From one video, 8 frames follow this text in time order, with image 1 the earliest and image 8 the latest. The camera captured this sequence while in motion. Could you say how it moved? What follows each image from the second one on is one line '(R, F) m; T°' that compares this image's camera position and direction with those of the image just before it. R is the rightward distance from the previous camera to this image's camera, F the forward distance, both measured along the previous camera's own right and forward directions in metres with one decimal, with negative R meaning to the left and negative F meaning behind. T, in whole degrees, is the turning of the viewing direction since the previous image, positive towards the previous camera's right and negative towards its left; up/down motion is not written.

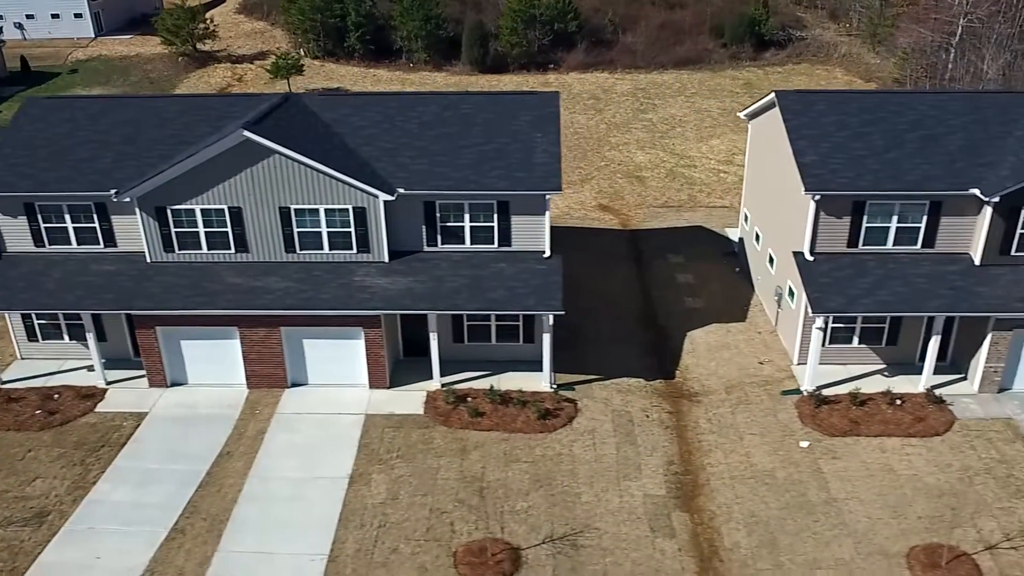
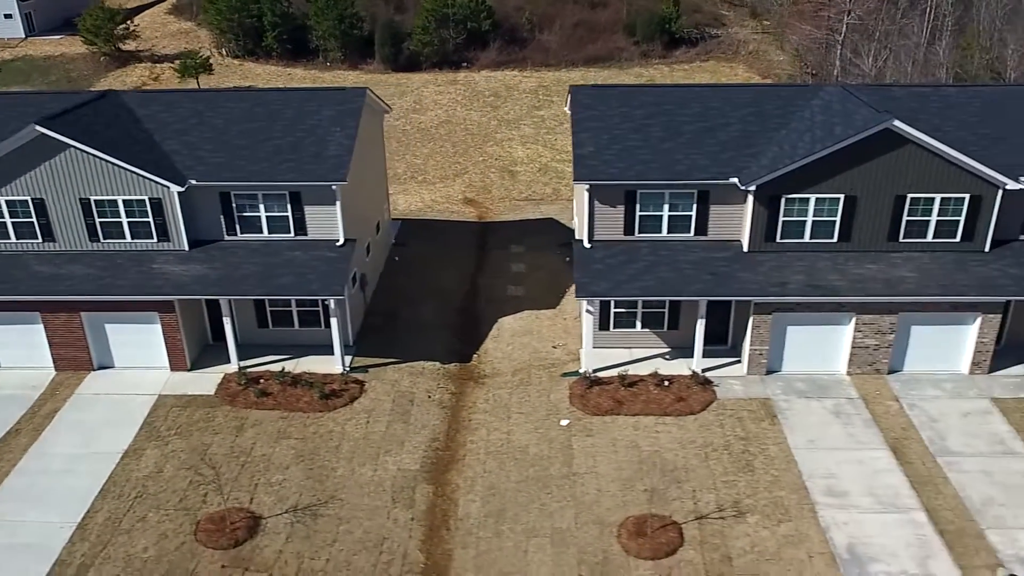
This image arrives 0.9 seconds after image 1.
(+5.2, -0.9) m; -1°
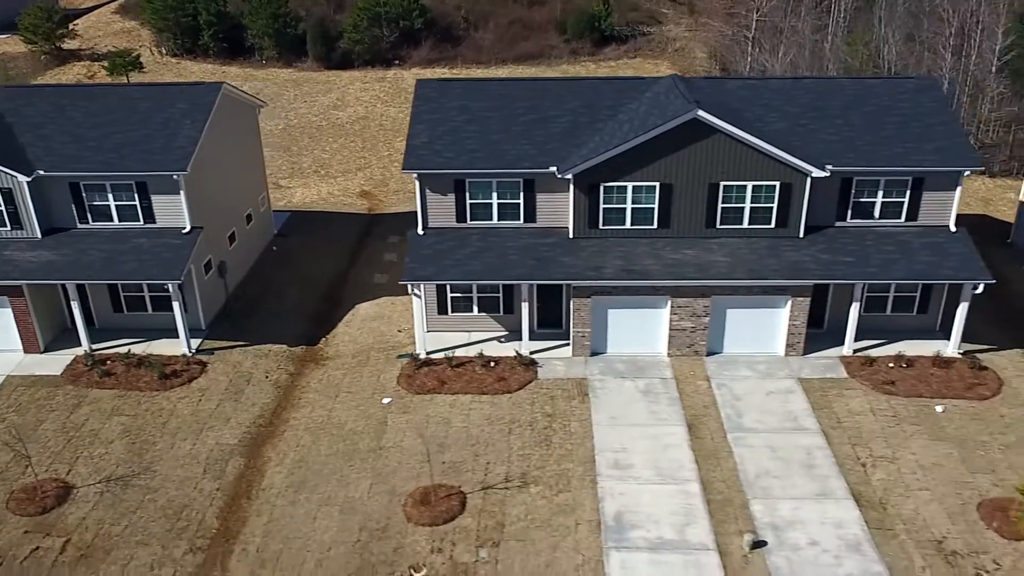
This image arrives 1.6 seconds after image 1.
(+4.3, -0.9) m; 0°
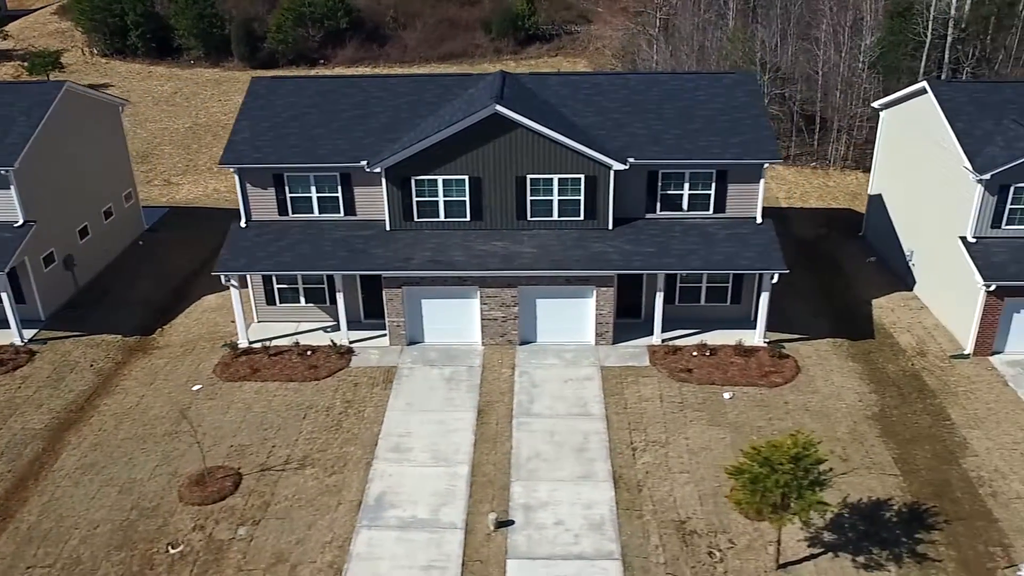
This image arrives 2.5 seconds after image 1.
(+4.8, -0.6) m; -1°
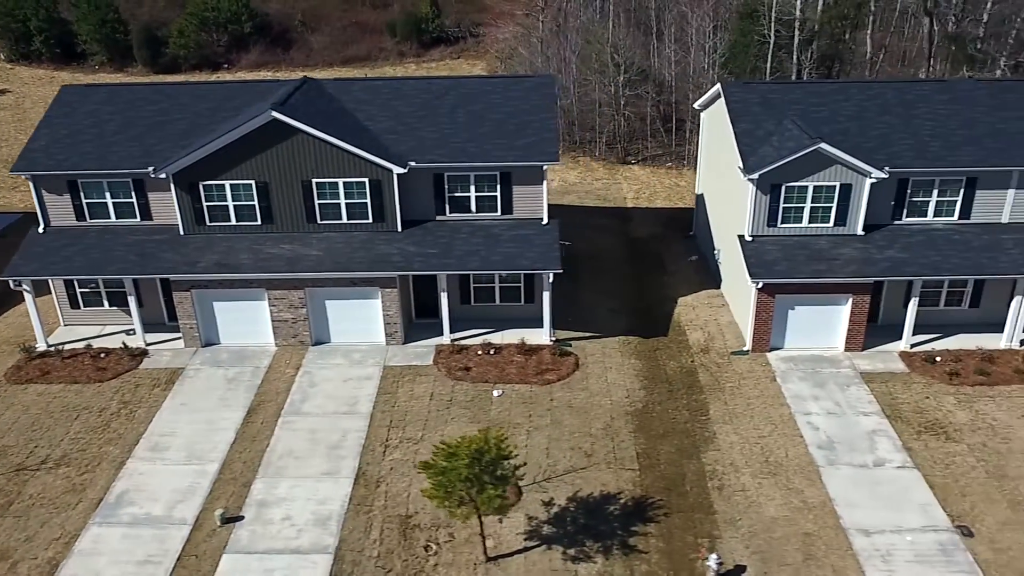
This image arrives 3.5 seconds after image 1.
(+5.3, -0.5) m; 0°
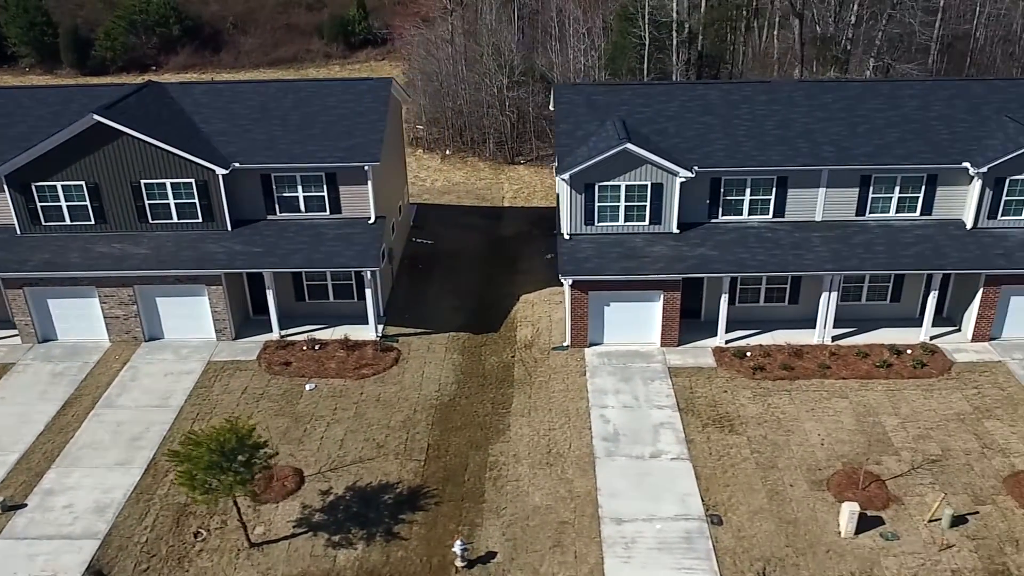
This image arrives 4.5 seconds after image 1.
(+4.8, -0.6) m; 0°
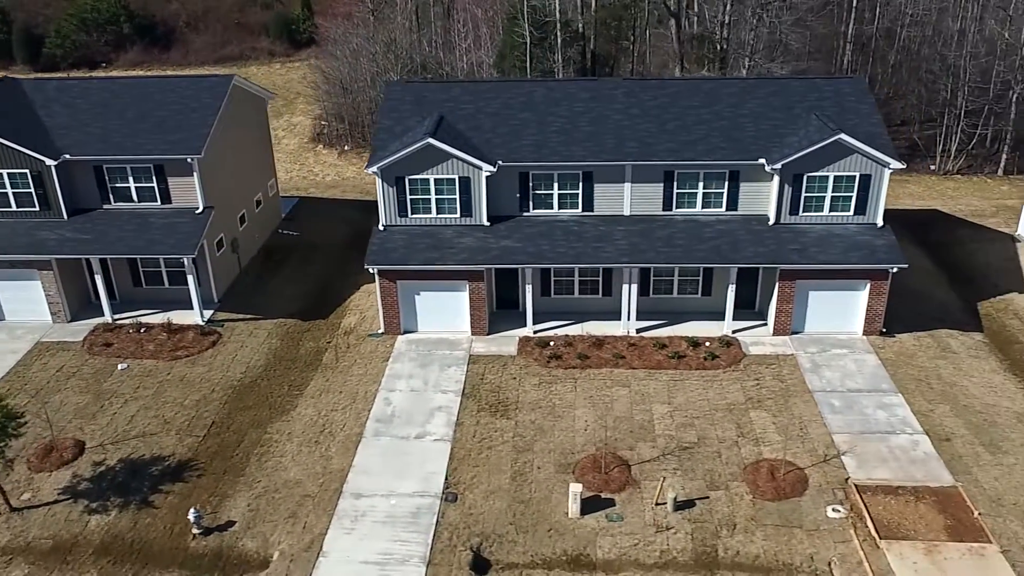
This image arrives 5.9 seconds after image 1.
(+6.0, -0.7) m; -2°
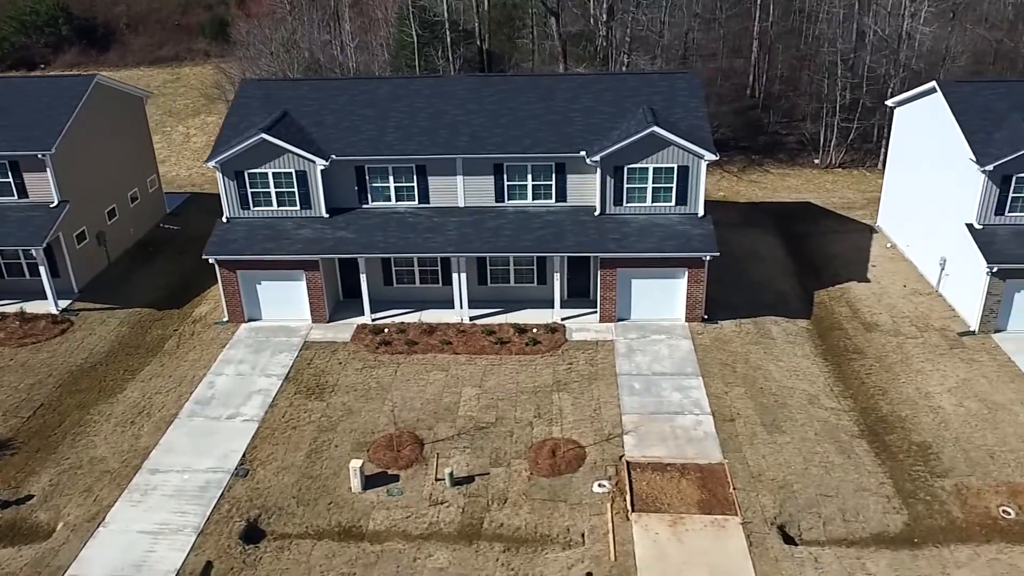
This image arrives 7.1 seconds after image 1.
(+4.8, -0.8) m; -1°
